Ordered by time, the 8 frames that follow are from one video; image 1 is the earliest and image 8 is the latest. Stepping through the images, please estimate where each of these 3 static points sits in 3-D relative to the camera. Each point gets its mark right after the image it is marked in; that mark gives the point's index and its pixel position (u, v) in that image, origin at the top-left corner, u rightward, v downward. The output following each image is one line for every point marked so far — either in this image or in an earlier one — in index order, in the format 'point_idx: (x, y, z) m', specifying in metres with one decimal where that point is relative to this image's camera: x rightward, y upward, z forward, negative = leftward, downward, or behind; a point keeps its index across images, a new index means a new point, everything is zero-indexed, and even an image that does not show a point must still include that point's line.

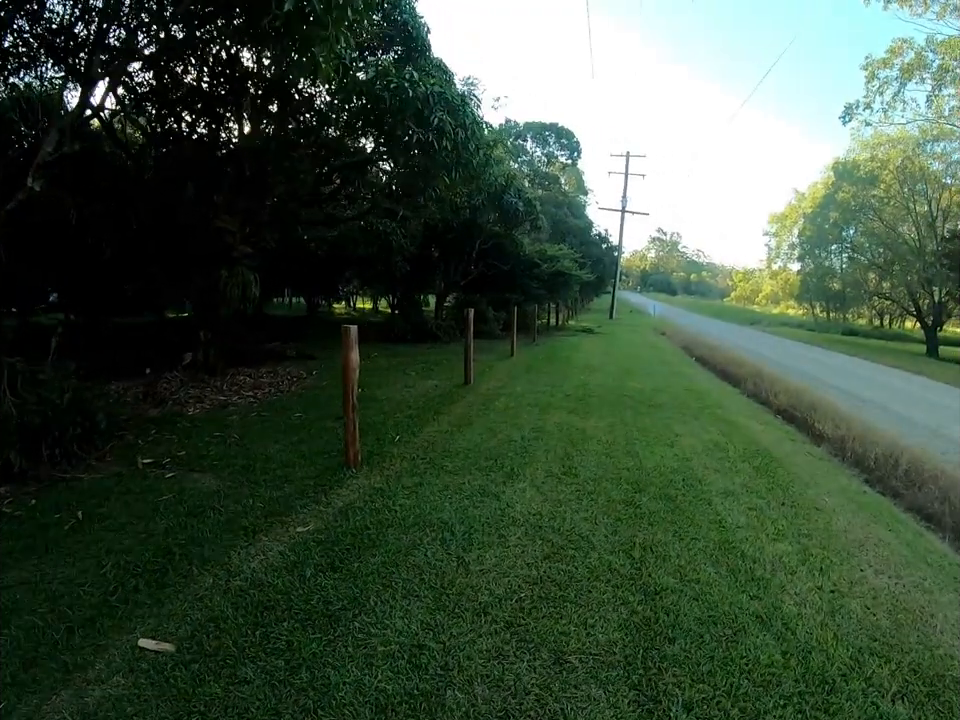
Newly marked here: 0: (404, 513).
0: (-0.5, -1.0, +4.2) m
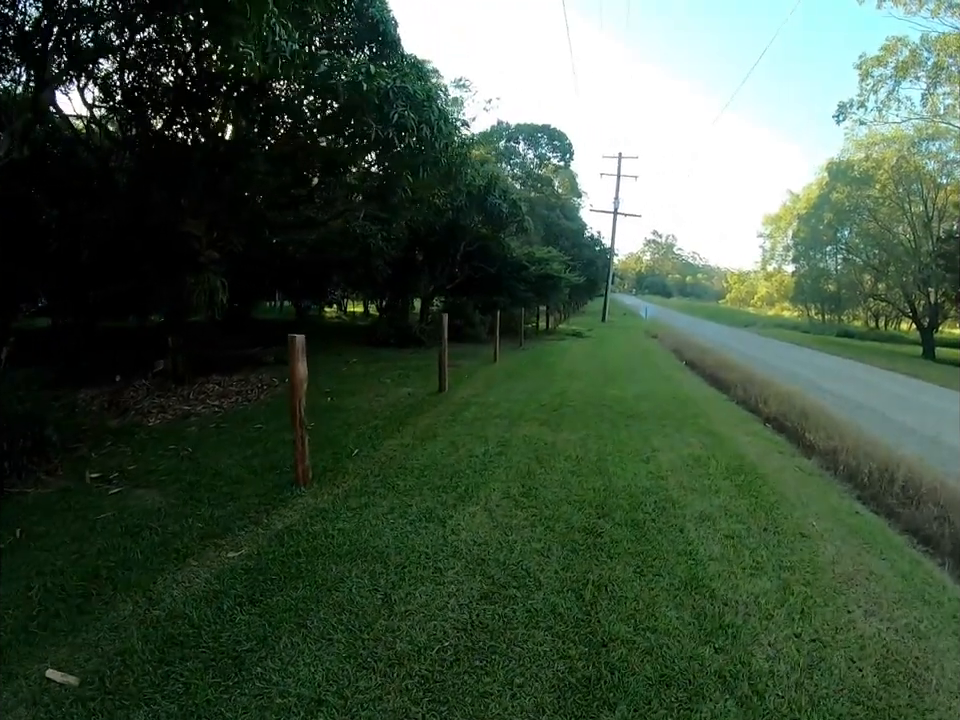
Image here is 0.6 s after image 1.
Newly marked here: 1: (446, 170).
0: (-0.9, -1.1, +3.8) m
1: (-0.6, +2.9, +8.7) m
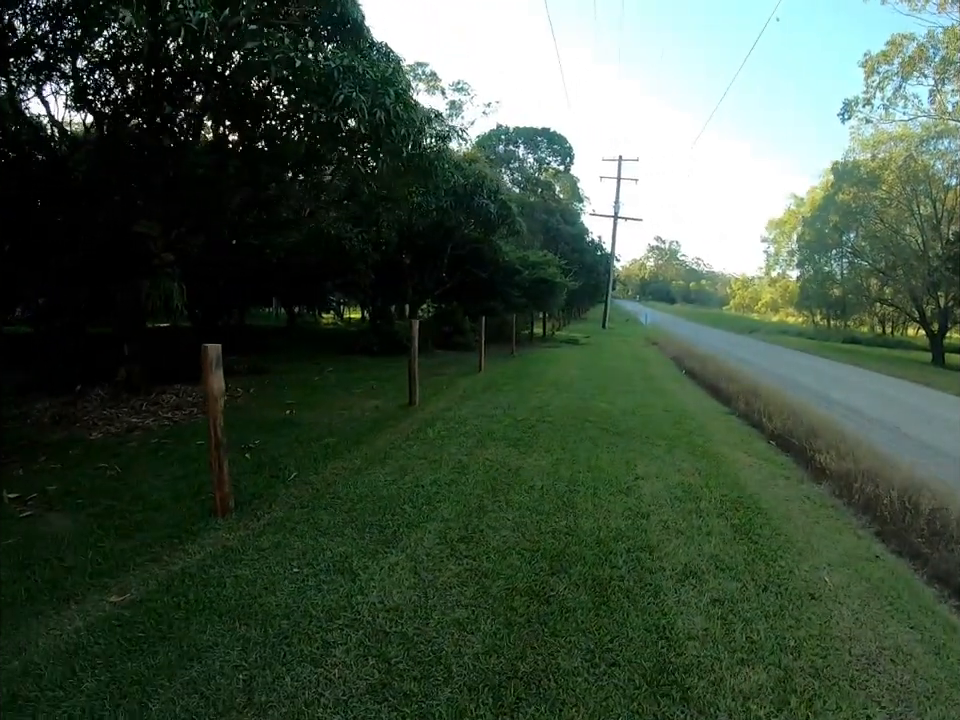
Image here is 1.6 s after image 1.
0: (-1.2, -1.2, +3.0) m
1: (-0.9, +2.8, +8.0) m
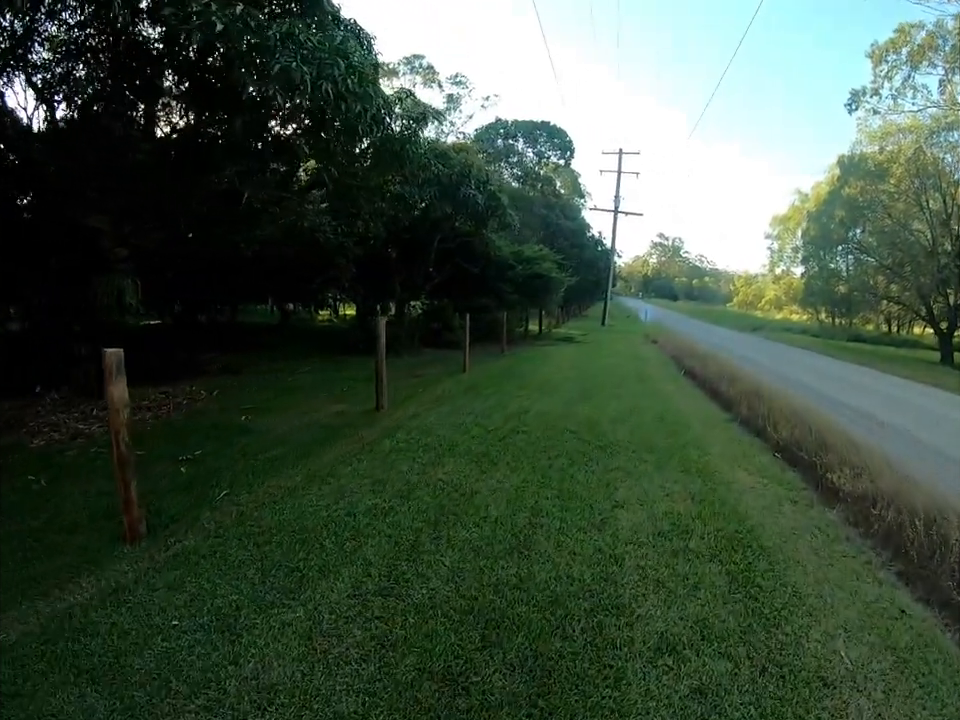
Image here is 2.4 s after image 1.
0: (-1.5, -1.2, +2.4) m
1: (-1.2, +2.7, +7.3) m
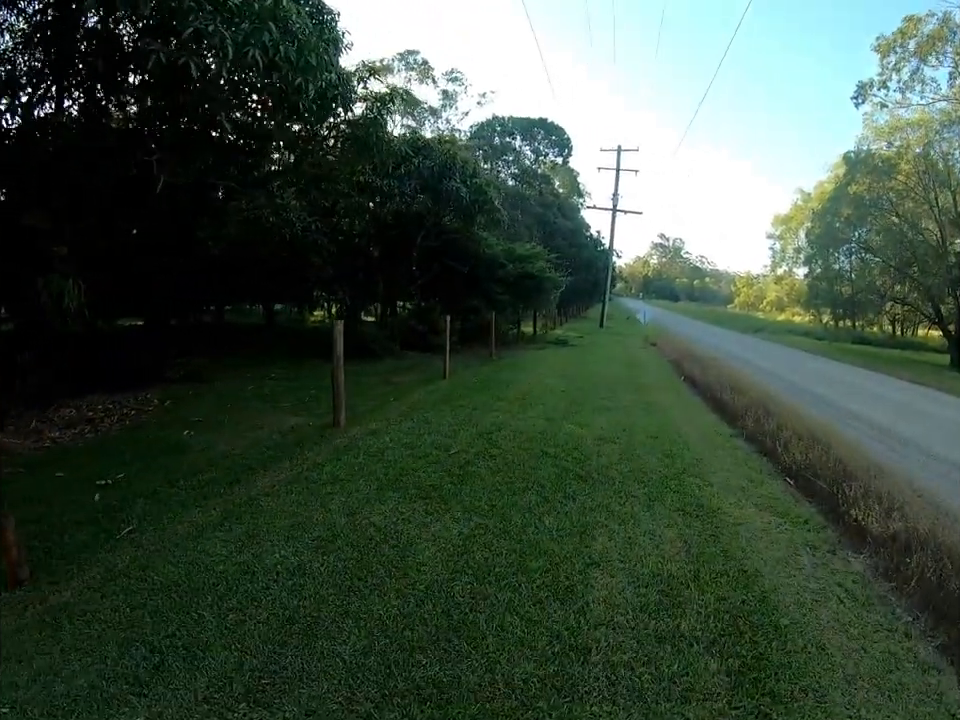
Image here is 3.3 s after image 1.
0: (-1.8, -1.3, +1.7) m
1: (-1.4, +2.7, +6.6) m
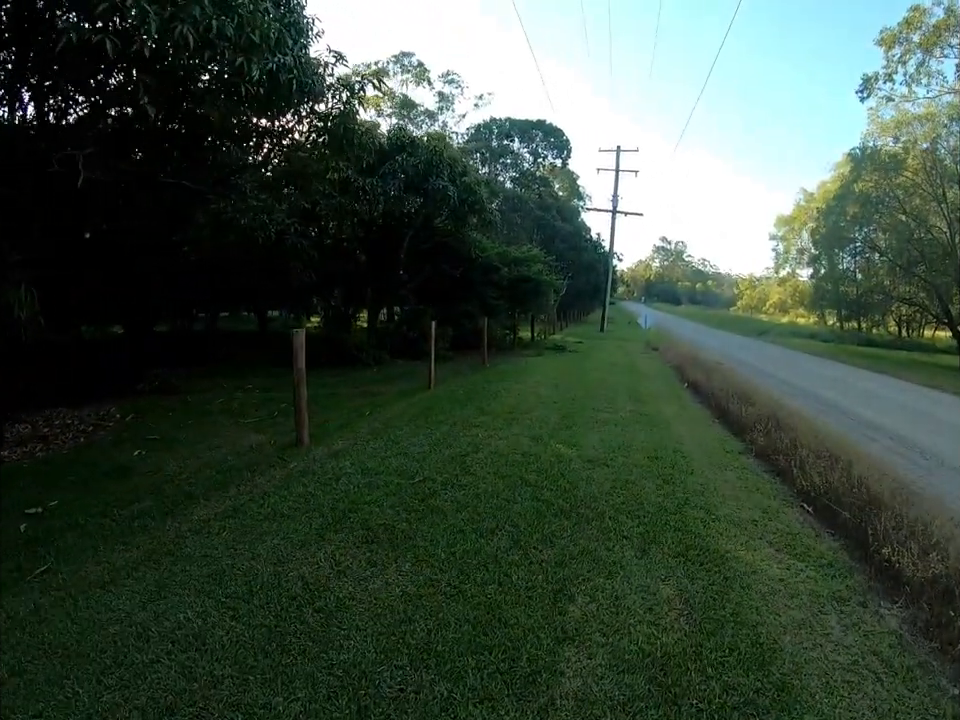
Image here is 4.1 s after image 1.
0: (-2.0, -1.4, +1.1) m
1: (-1.7, +2.5, +6.1) m
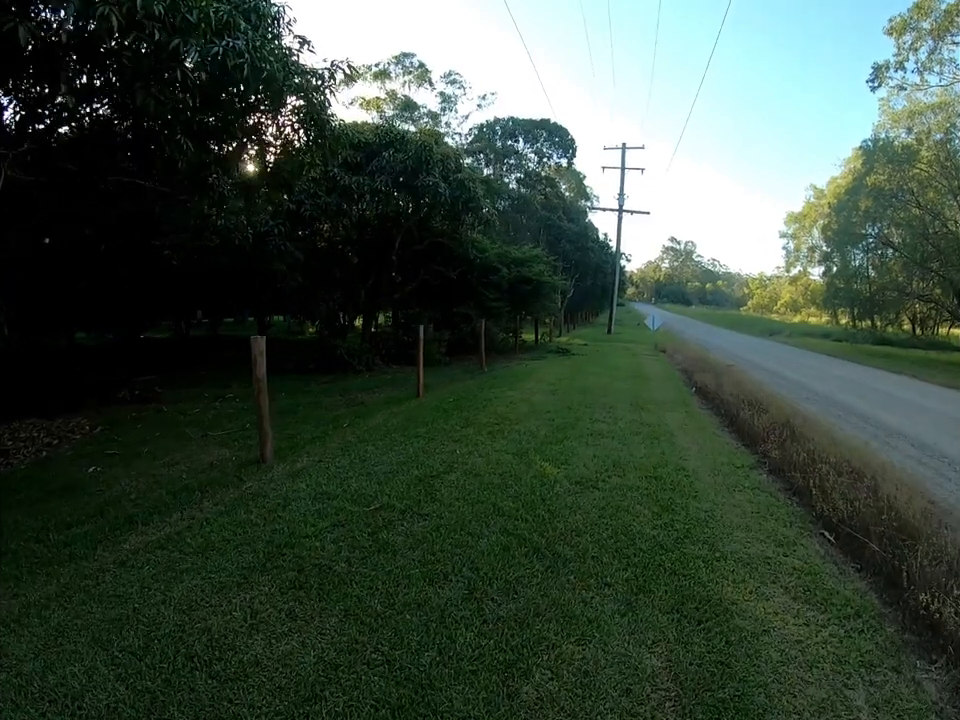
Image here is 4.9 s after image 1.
0: (-2.2, -1.4, +0.7) m
1: (-1.8, +2.5, +5.6) m
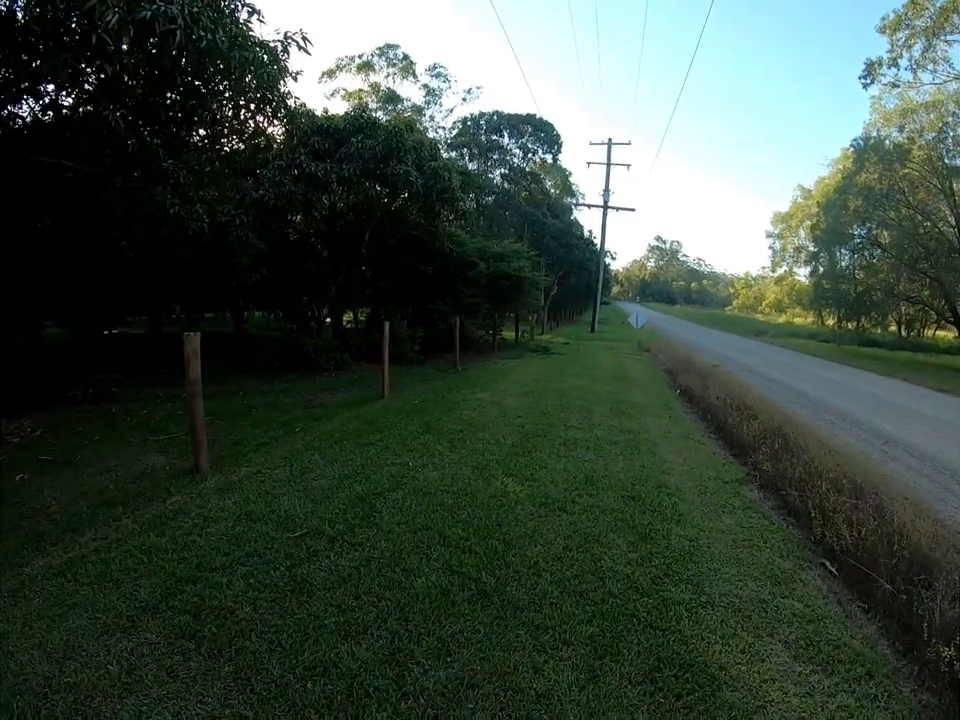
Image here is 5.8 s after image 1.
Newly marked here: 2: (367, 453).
0: (-2.4, -1.4, +0.2) m
1: (-2.1, +2.5, +5.1) m
2: (-0.8, -0.7, +4.3) m
